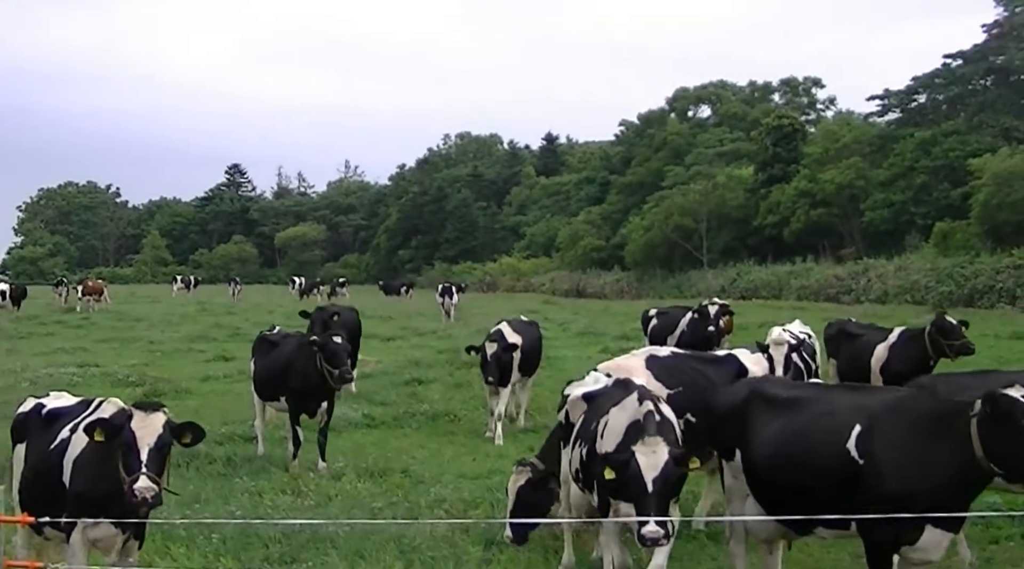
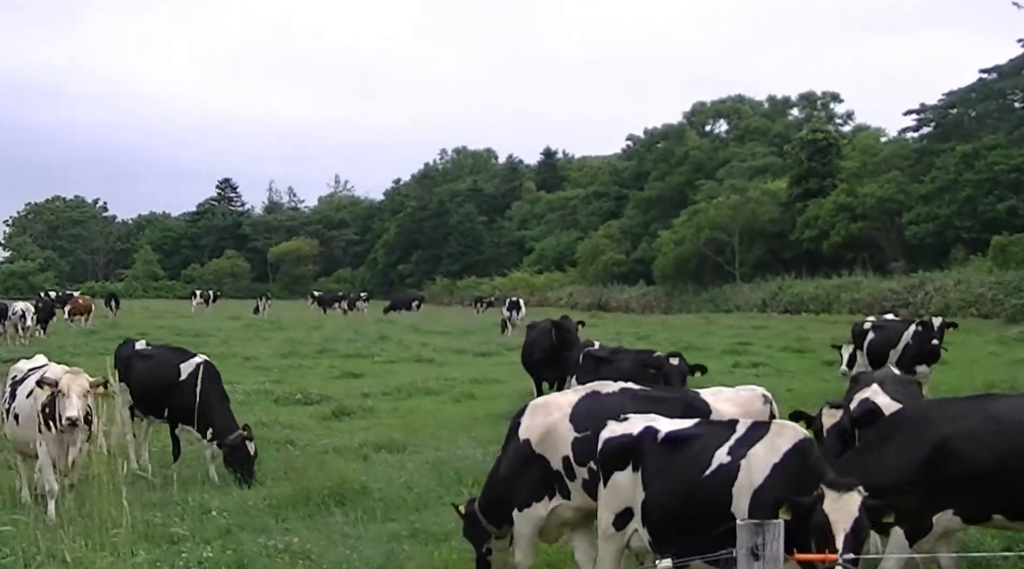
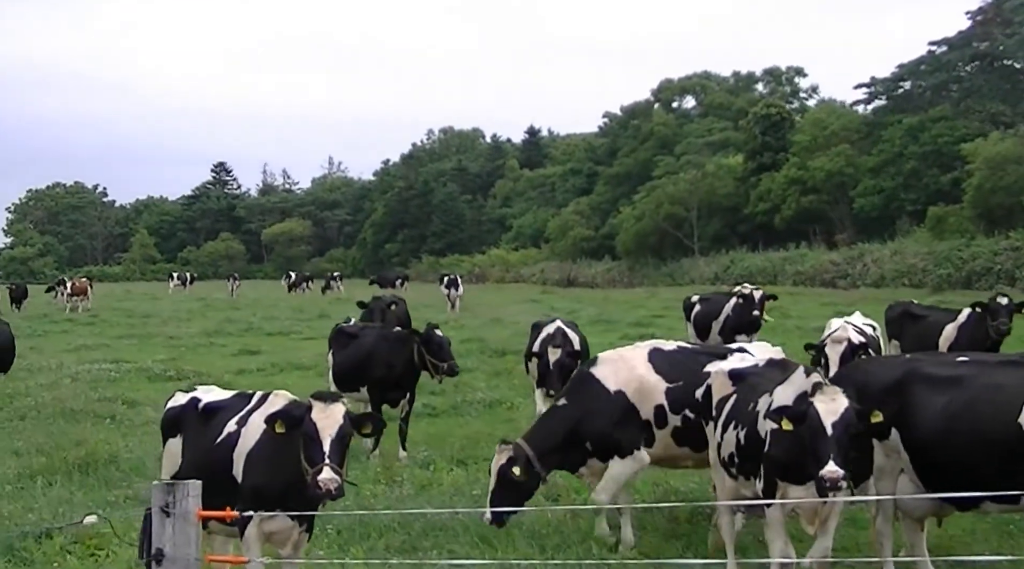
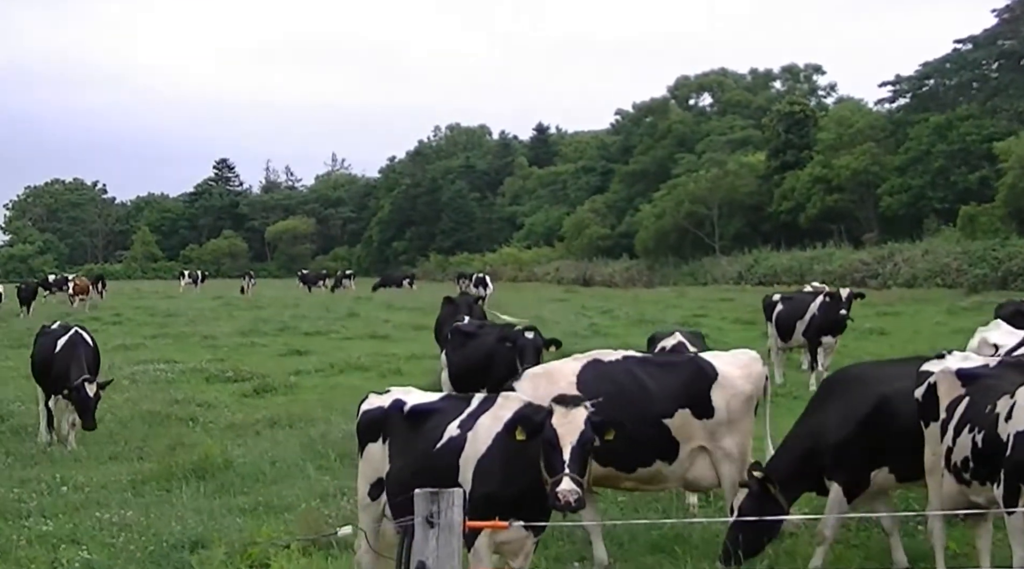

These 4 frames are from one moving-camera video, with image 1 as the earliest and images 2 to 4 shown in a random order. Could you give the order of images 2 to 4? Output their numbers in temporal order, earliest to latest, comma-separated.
3, 4, 2
